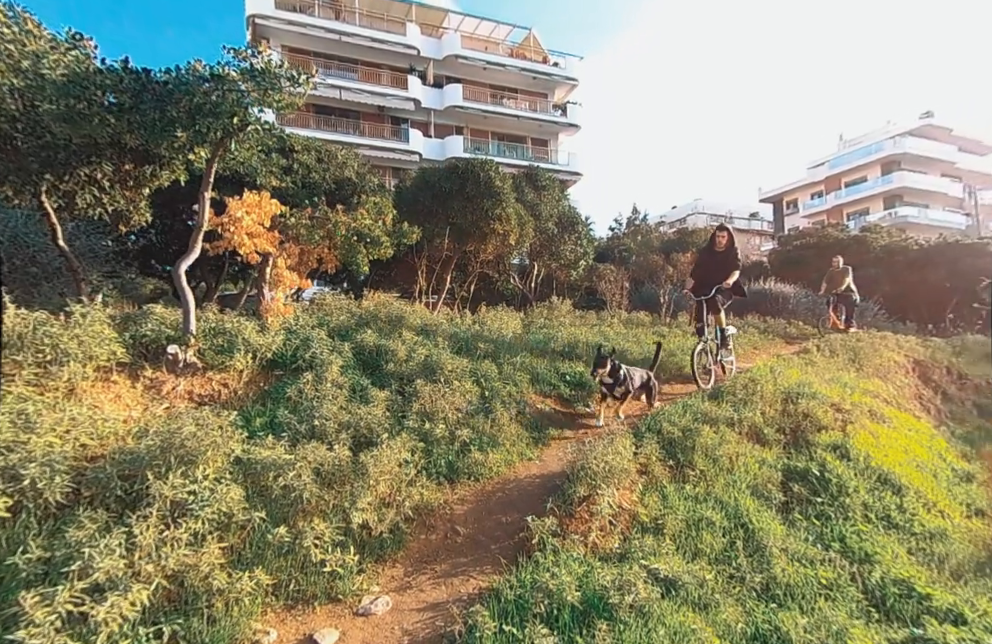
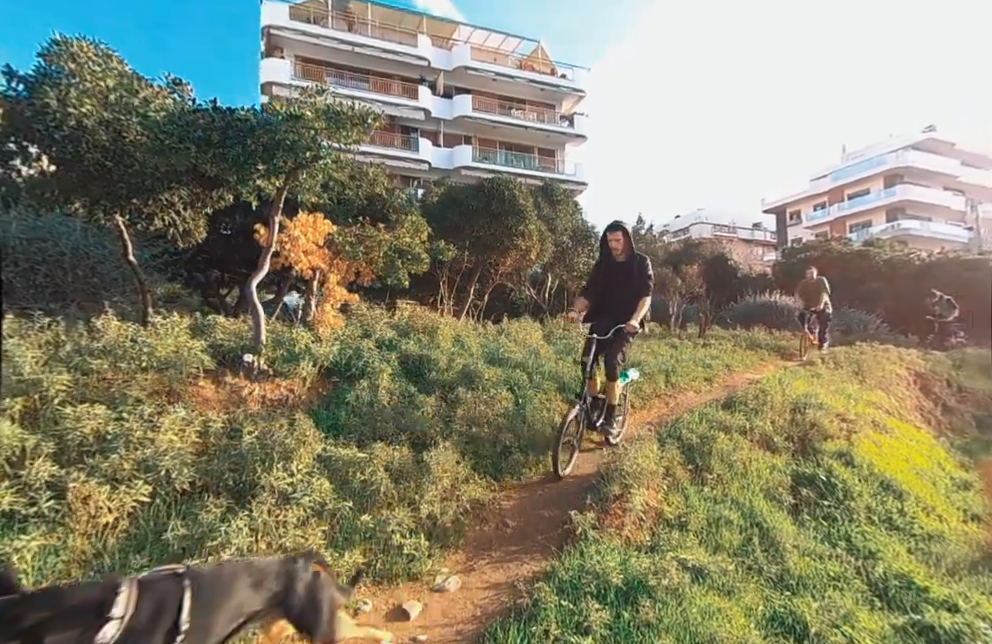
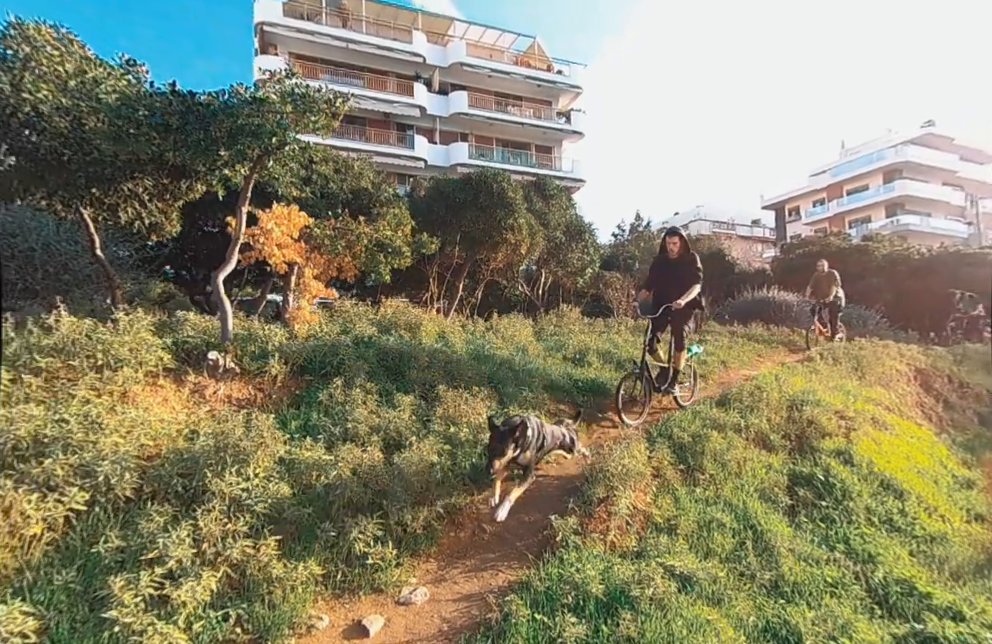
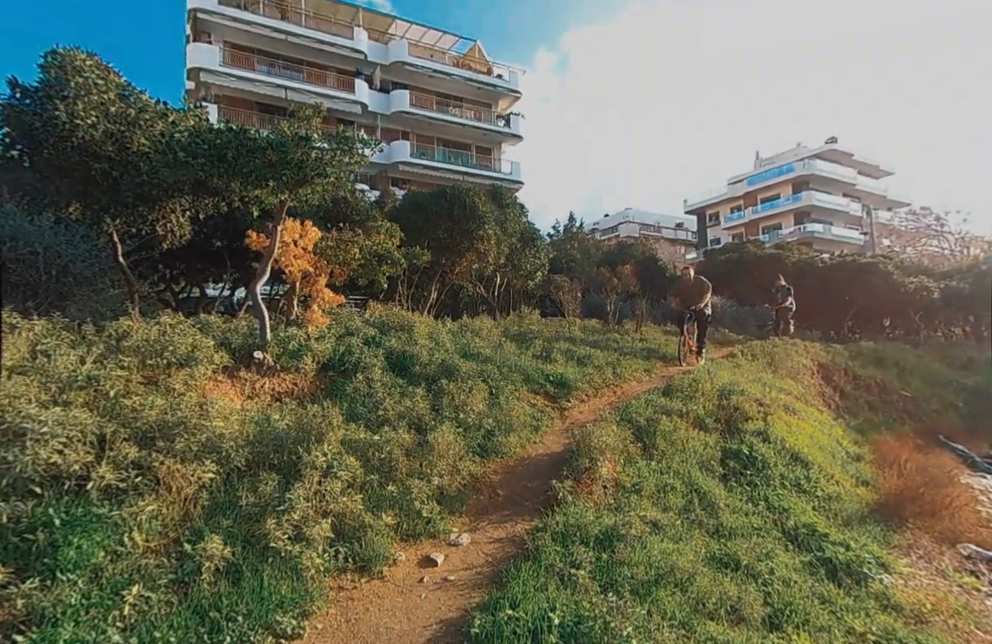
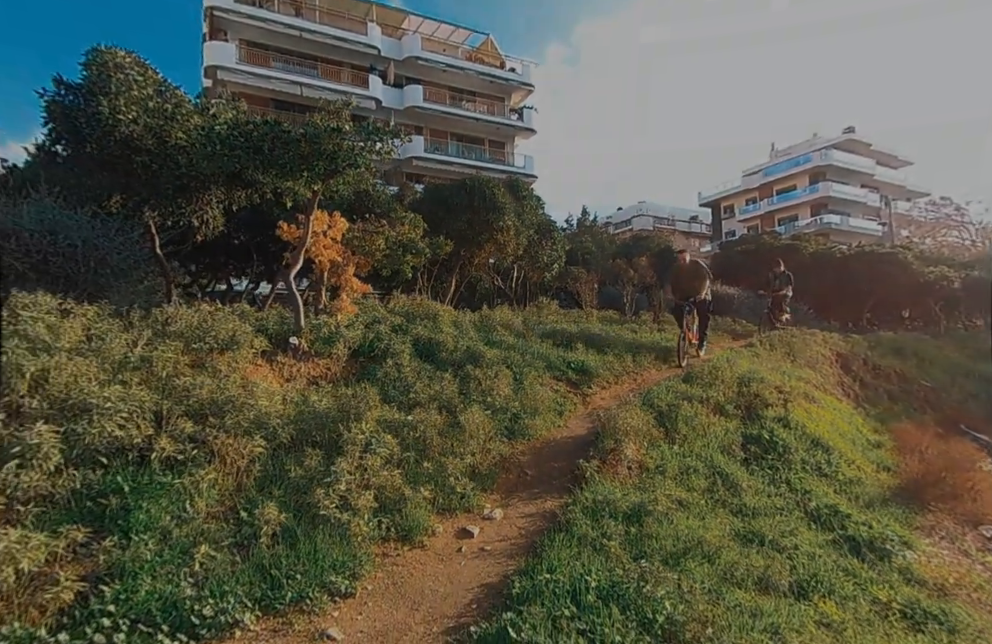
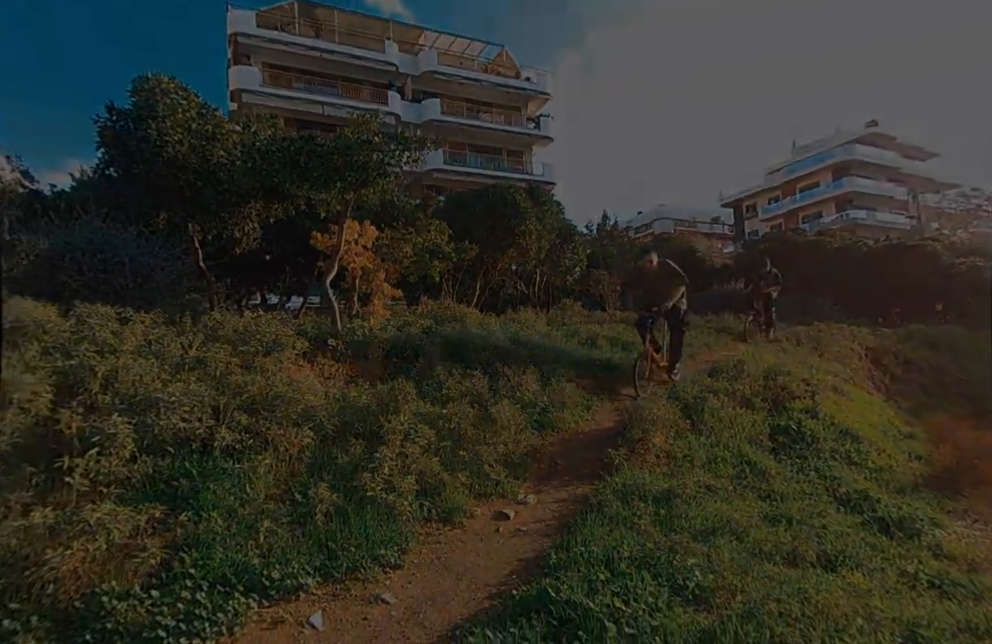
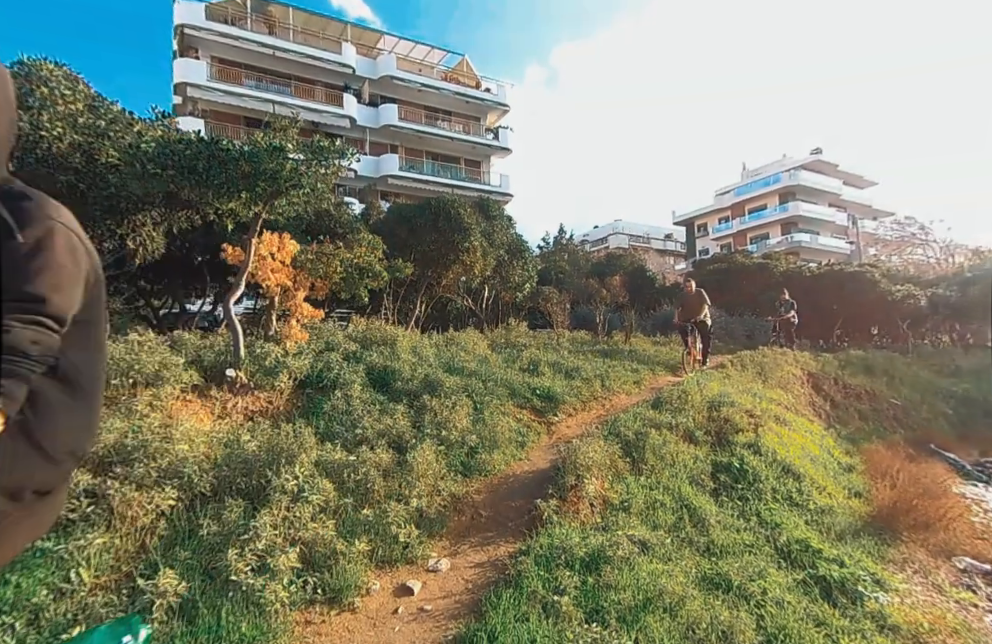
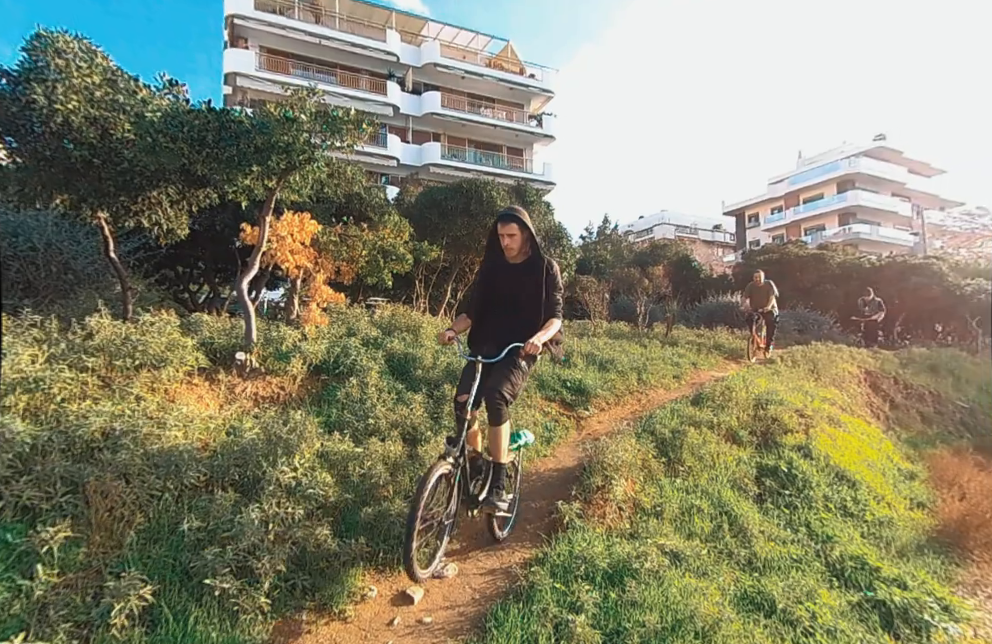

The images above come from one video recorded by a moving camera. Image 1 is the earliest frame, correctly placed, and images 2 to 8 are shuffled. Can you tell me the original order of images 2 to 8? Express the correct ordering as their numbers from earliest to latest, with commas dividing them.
3, 2, 8, 7, 4, 5, 6
